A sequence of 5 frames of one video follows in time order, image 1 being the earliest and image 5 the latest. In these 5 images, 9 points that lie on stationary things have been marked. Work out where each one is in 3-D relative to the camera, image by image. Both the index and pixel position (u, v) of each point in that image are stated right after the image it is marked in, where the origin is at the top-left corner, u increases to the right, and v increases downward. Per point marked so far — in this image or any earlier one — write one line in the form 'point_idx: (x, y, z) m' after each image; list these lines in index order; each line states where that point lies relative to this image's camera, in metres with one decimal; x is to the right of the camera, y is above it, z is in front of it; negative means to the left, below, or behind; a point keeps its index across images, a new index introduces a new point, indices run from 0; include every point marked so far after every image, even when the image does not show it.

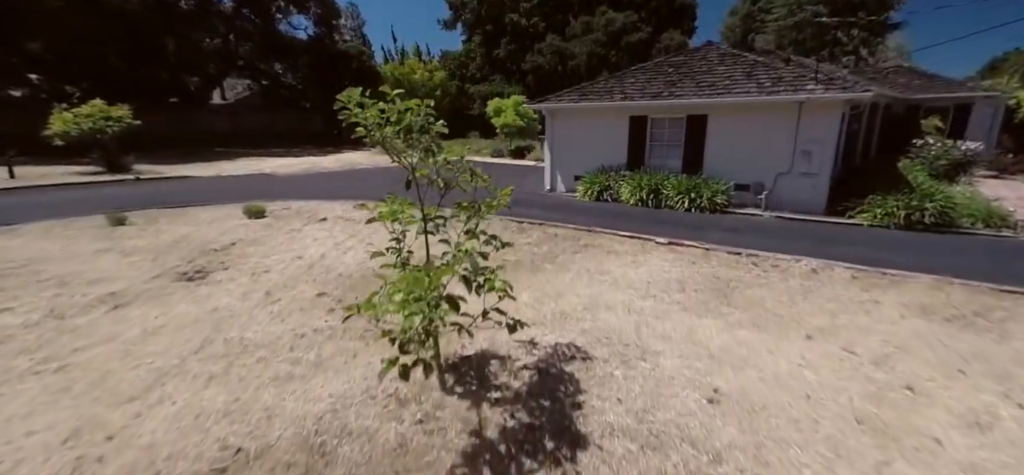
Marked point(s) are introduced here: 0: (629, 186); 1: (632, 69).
0: (+2.9, +1.3, +11.0) m
1: (+3.5, +4.8, +12.9) m
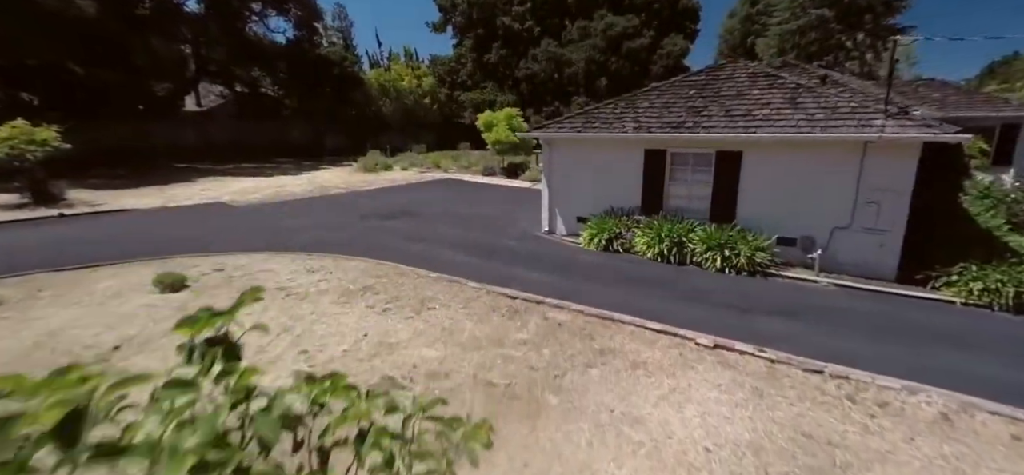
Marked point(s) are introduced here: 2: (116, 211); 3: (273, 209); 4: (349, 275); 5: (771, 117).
0: (+2.7, +0.1, +9.1) m
1: (+3.3, +3.6, +11.0) m
2: (-11.8, +0.8, +13.2) m
3: (-7.6, +0.9, +14.3) m
4: (-2.9, -0.7, +7.9) m
5: (+4.8, +2.2, +8.3) m
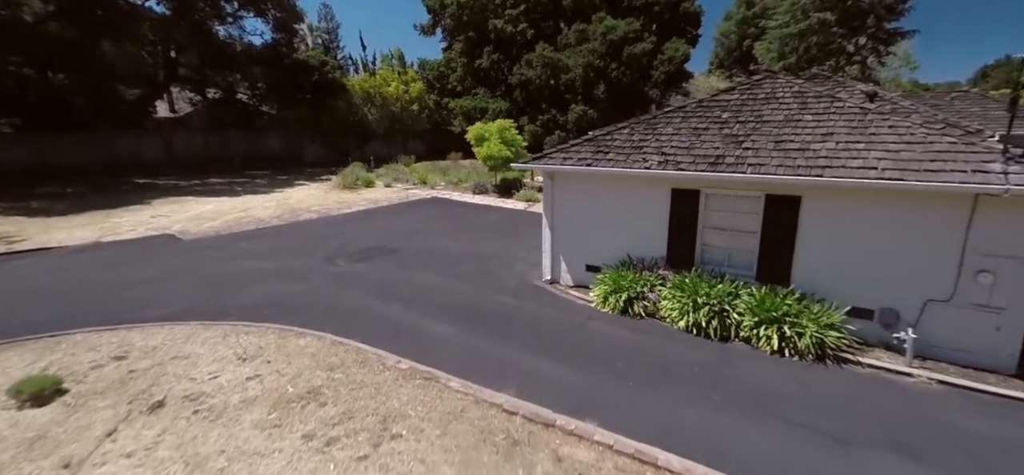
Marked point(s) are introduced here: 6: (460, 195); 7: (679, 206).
0: (+2.7, -1.0, +7.2) m
1: (+3.1, +2.6, +9.1) m
2: (-11.9, -0.3, +11.1) m
3: (-7.8, -0.1, +12.2) m
4: (-2.9, -1.7, +5.9) m
5: (+4.8, +1.2, +6.5) m
6: (-2.4, +1.9, +20.0) m
7: (+2.8, +0.5, +7.6) m
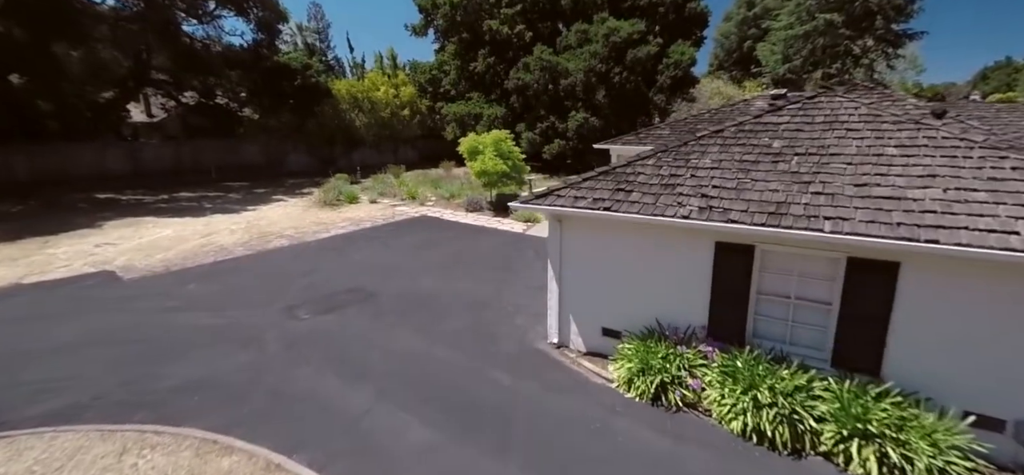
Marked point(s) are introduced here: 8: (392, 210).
0: (+2.6, -1.9, +5.5) m
1: (+3.1, +1.7, +7.4) m
2: (-12.0, -1.2, +9.3) m
3: (-7.9, -1.1, +10.4) m
4: (-2.9, -2.6, +4.2) m
5: (+4.8, +0.3, +4.8) m
6: (-2.5, +1.0, +18.2) m
7: (+2.8, -0.4, +5.9) m
8: (-5.0, +1.2, +18.7) m
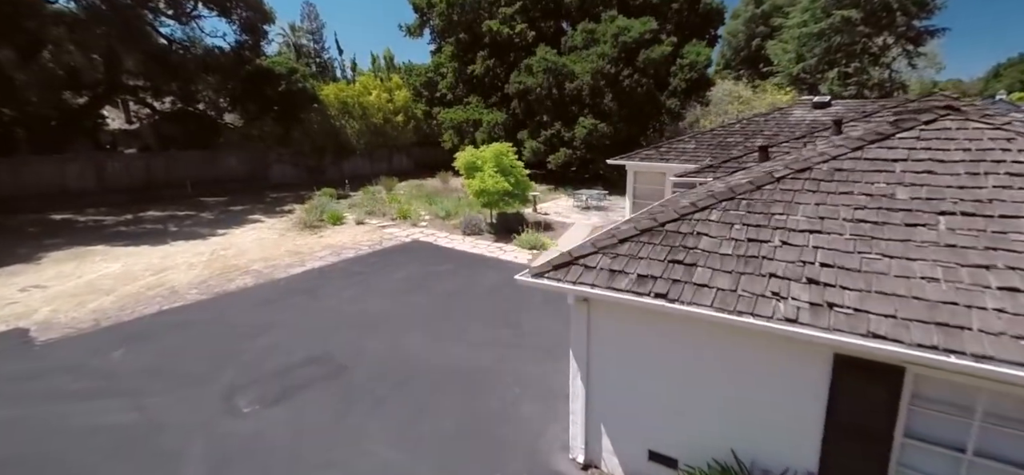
0: (+2.8, -2.8, +3.4) m
1: (+3.2, +0.7, +5.3) m
2: (-11.9, -2.3, +7.2) m
3: (-7.8, -2.1, +8.4) m
4: (-2.8, -3.6, +2.1) m
5: (+4.9, -0.6, +2.7) m
6: (-2.4, 0.0, +16.2) m
7: (+2.9, -1.3, +3.8) m
8: (-4.9, +0.2, +16.6) m
